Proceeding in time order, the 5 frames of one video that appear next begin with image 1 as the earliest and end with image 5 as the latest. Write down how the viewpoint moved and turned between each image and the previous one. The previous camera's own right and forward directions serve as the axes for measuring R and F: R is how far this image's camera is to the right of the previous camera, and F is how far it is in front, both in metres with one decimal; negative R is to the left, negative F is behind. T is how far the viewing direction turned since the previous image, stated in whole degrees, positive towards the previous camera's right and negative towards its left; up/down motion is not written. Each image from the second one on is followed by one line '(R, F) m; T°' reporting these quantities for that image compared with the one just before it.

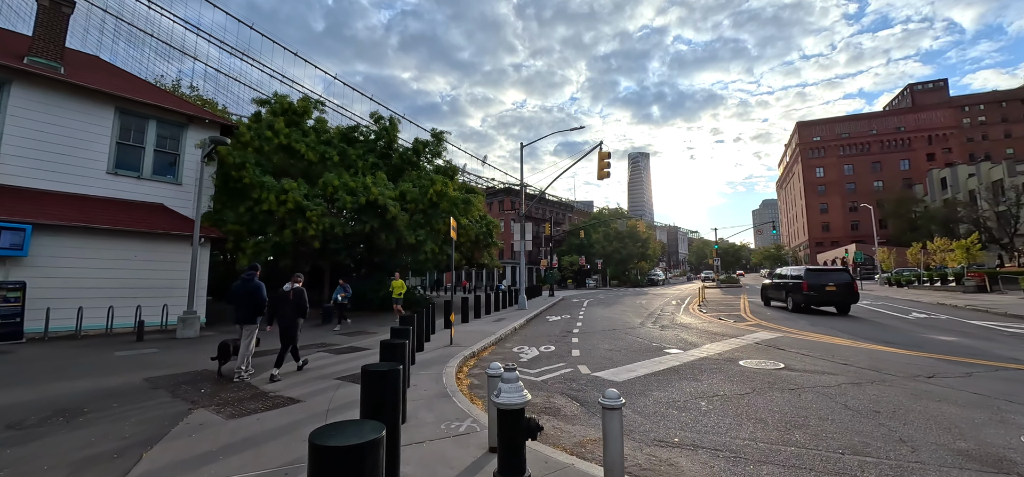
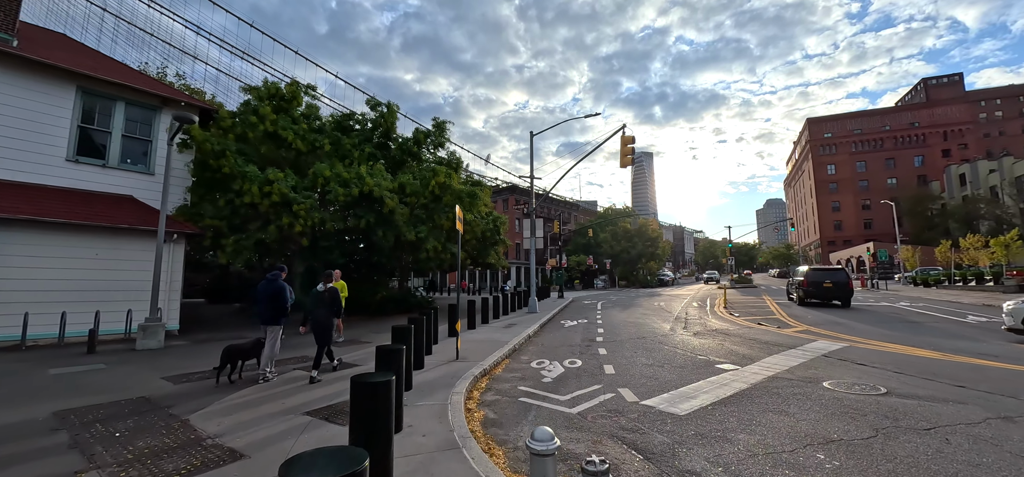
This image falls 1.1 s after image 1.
(-0.3, +1.6) m; 0°
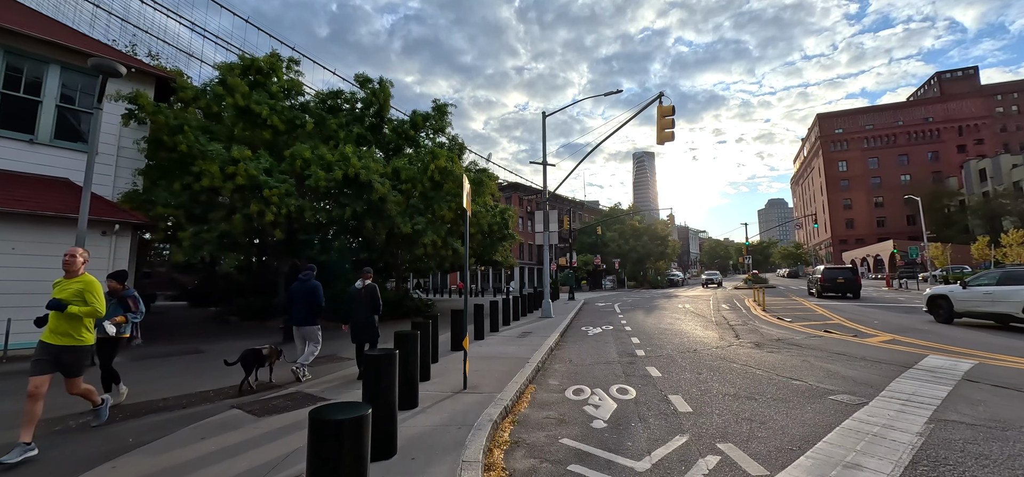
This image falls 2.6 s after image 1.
(-0.4, +2.1) m; 0°
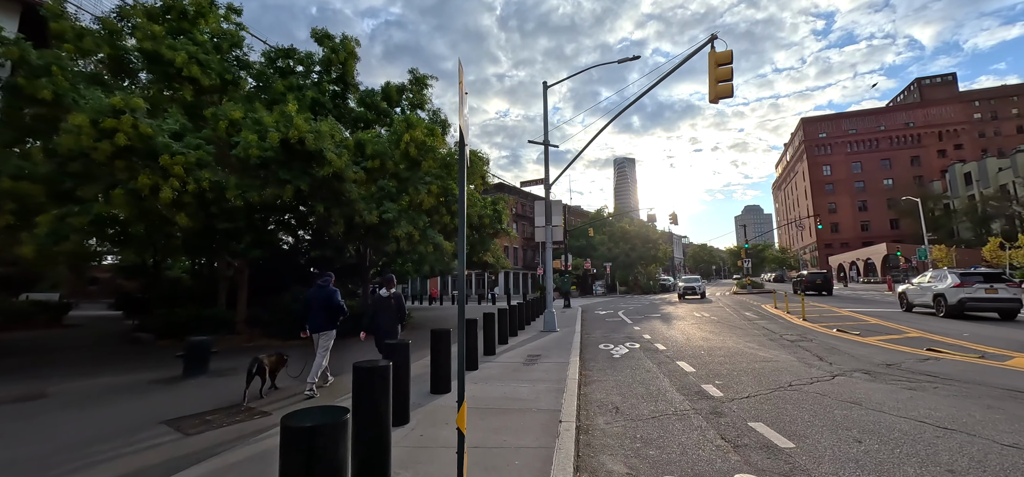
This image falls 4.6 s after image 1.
(-0.4, +2.9) m; +3°
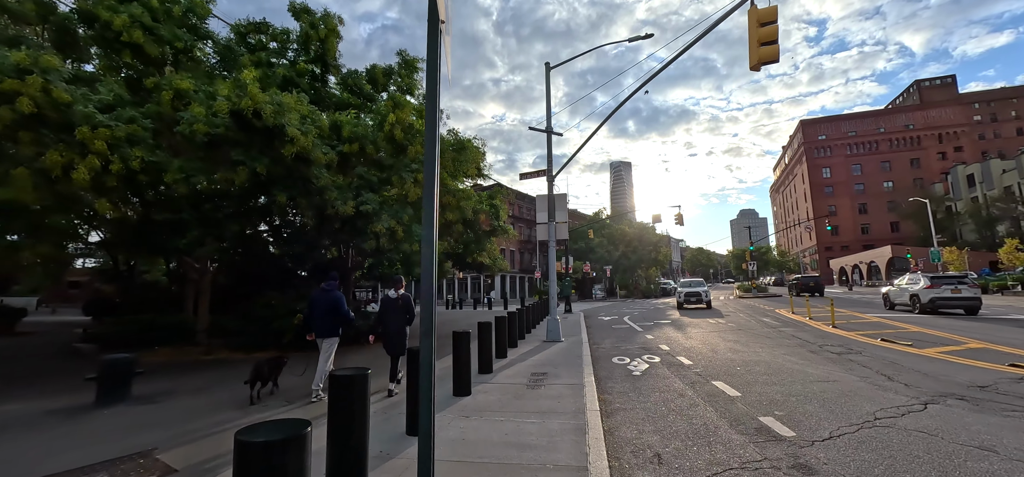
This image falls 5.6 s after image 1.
(-0.1, +1.4) m; +1°
